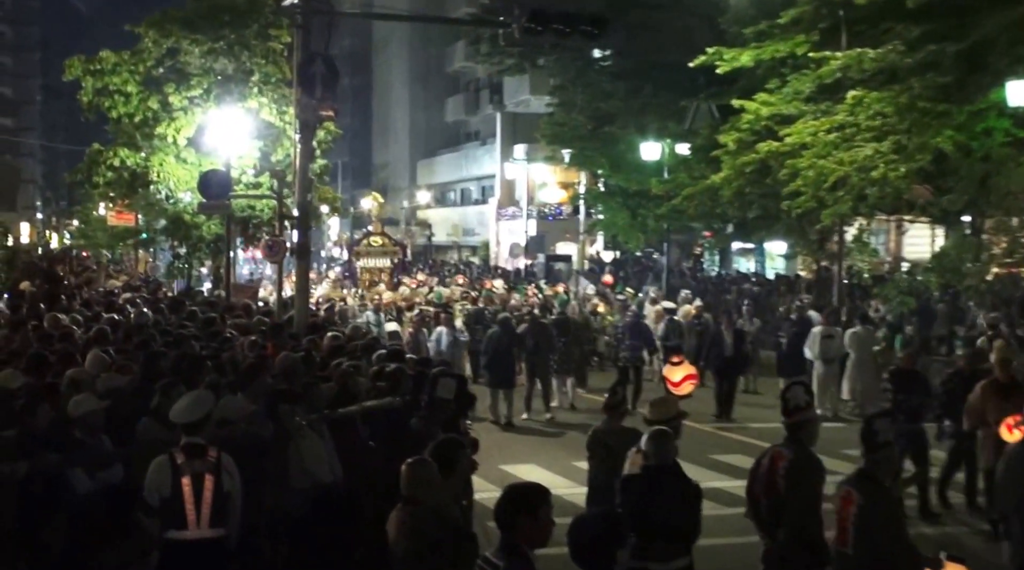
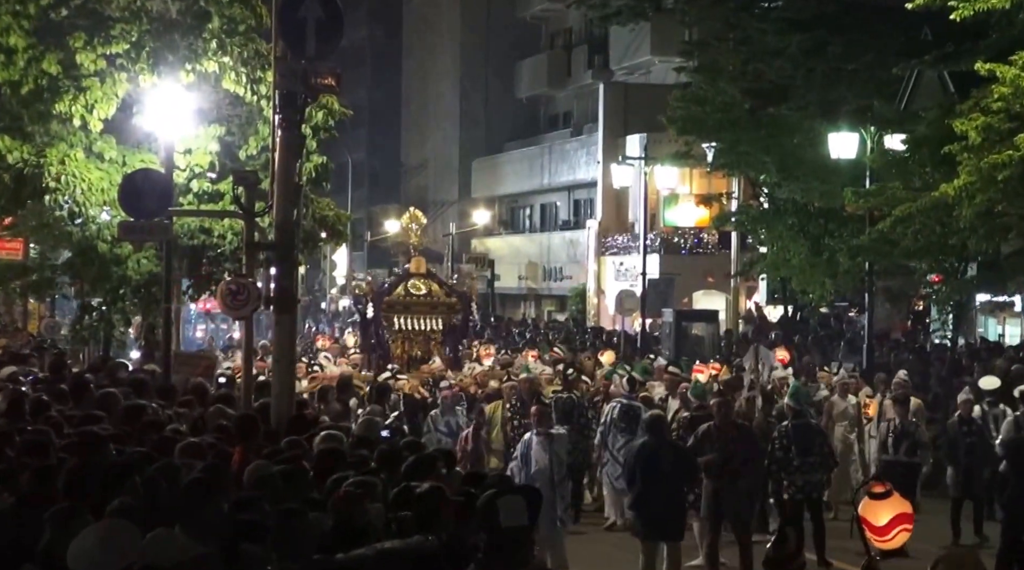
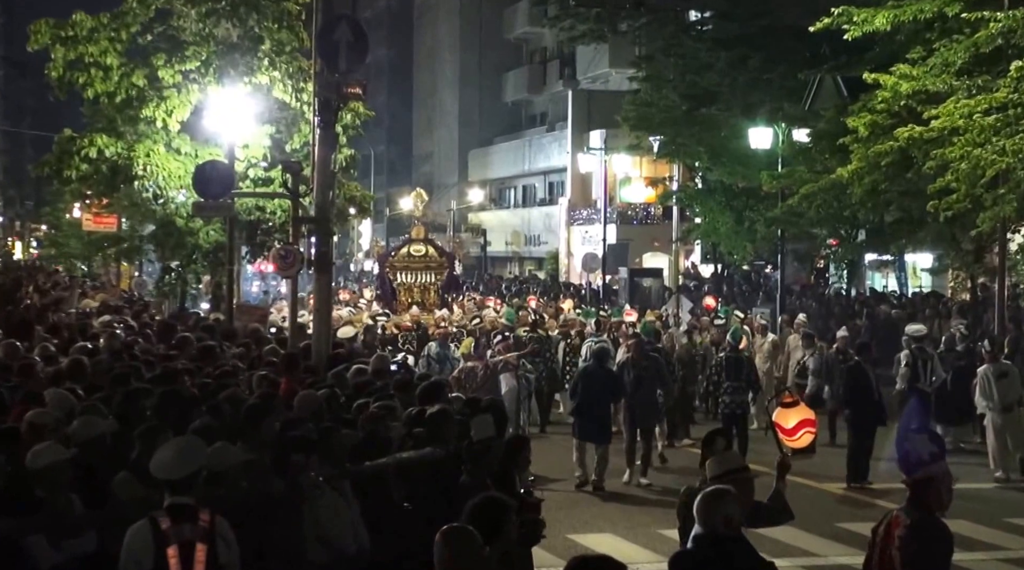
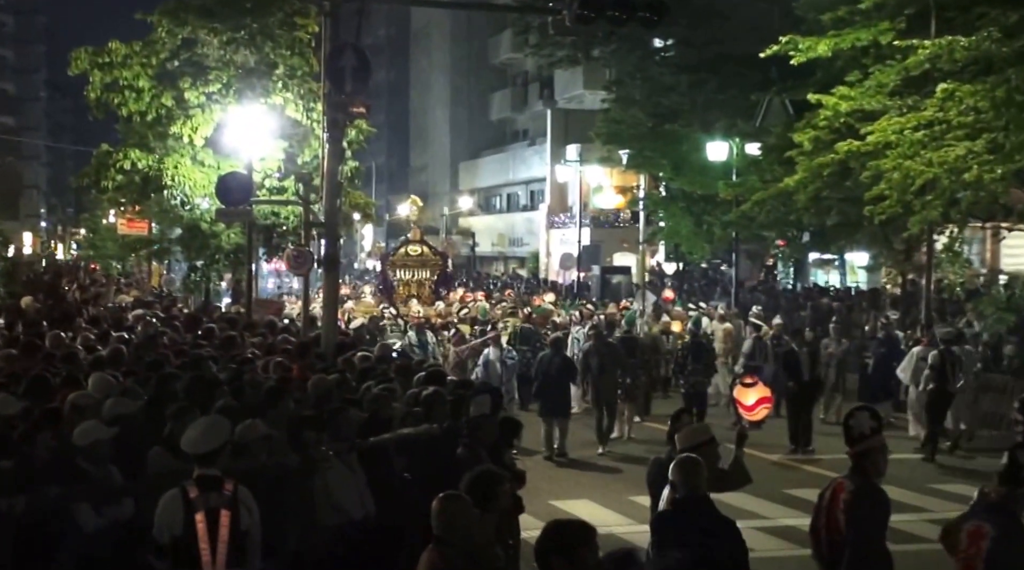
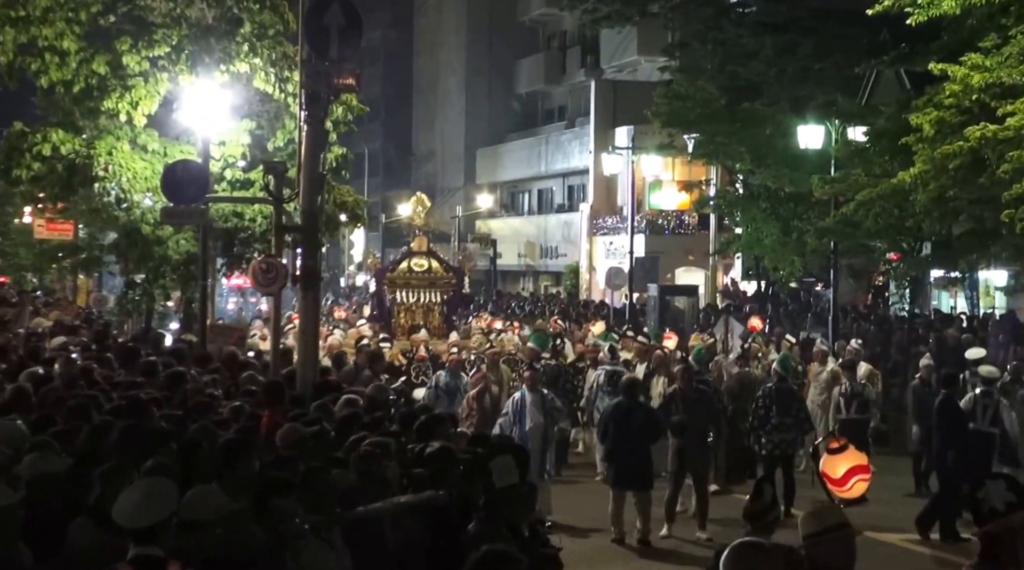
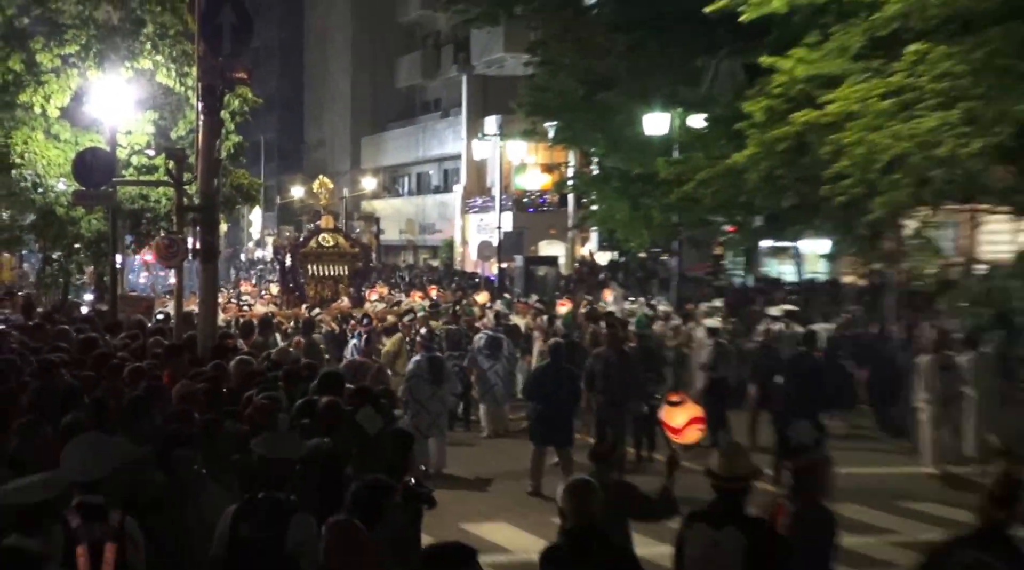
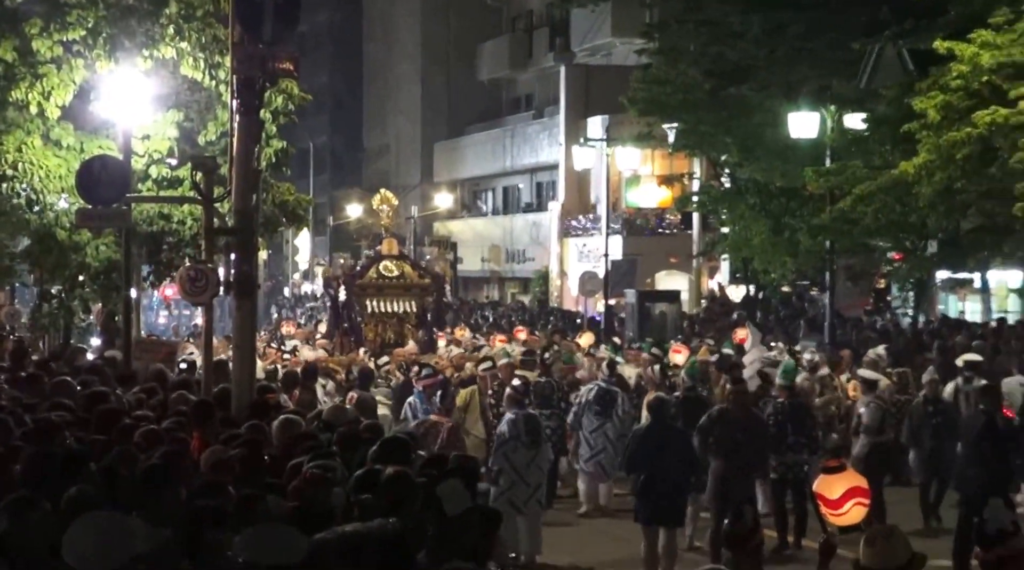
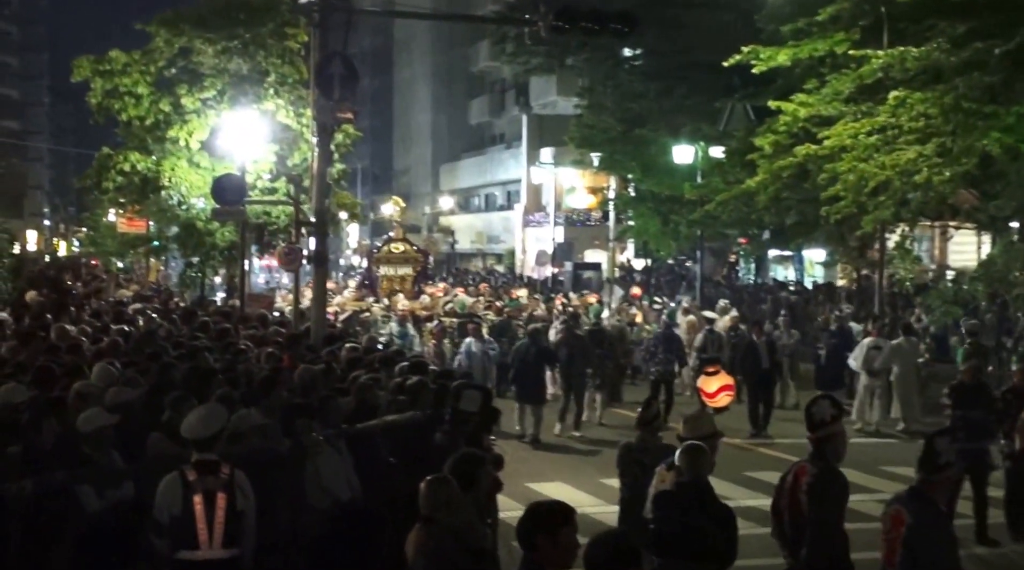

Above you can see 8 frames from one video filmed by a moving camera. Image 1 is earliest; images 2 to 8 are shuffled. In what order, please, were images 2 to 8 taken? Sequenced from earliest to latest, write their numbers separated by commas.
8, 4, 3, 5, 2, 7, 6
